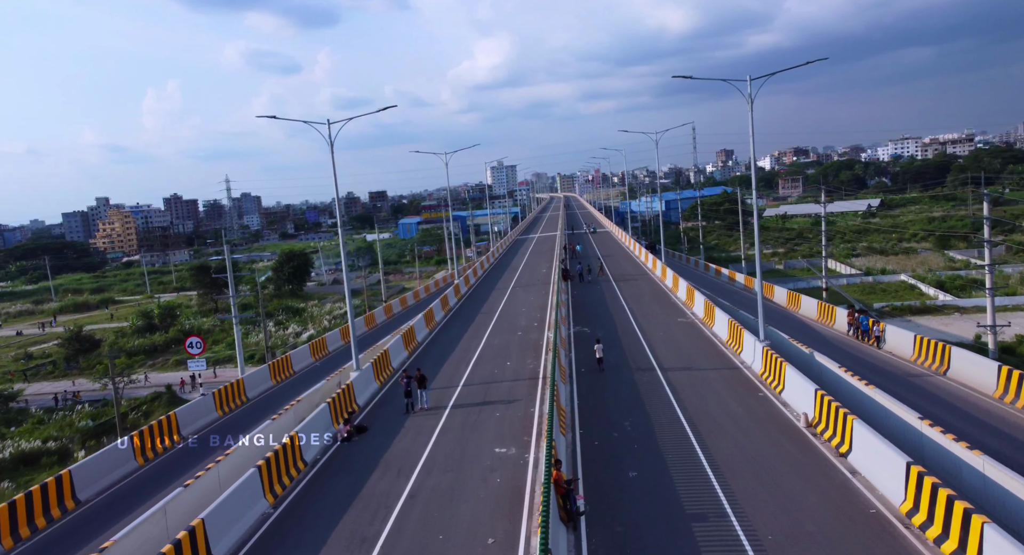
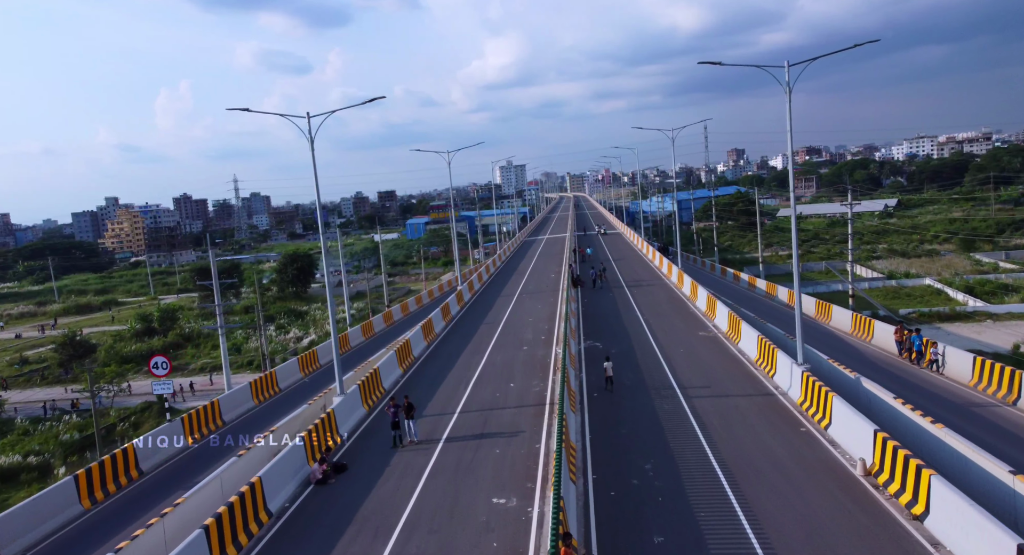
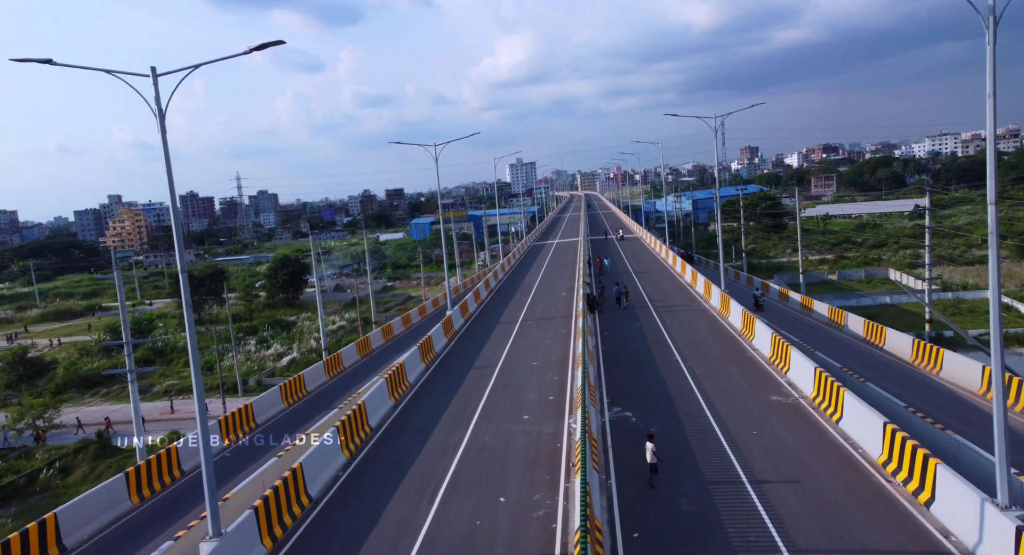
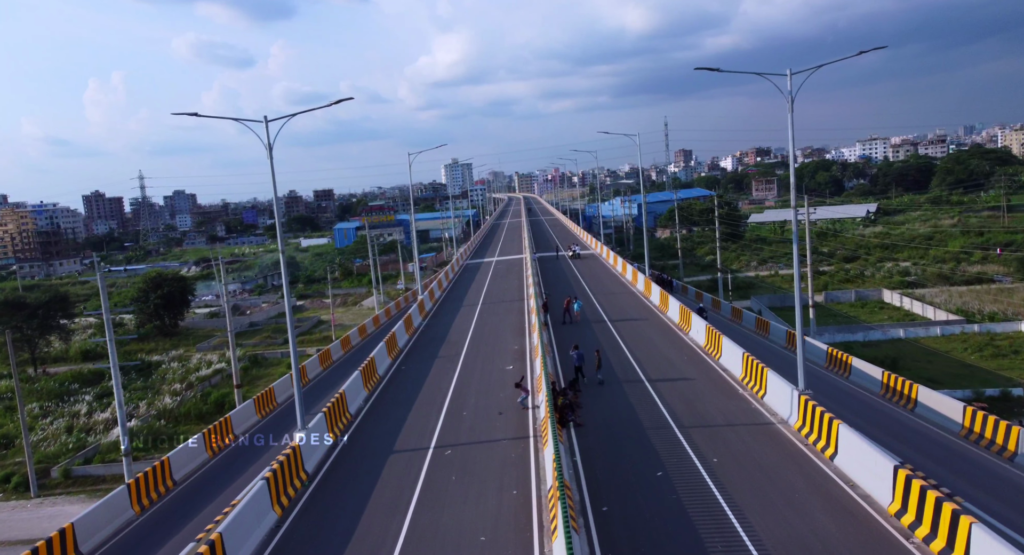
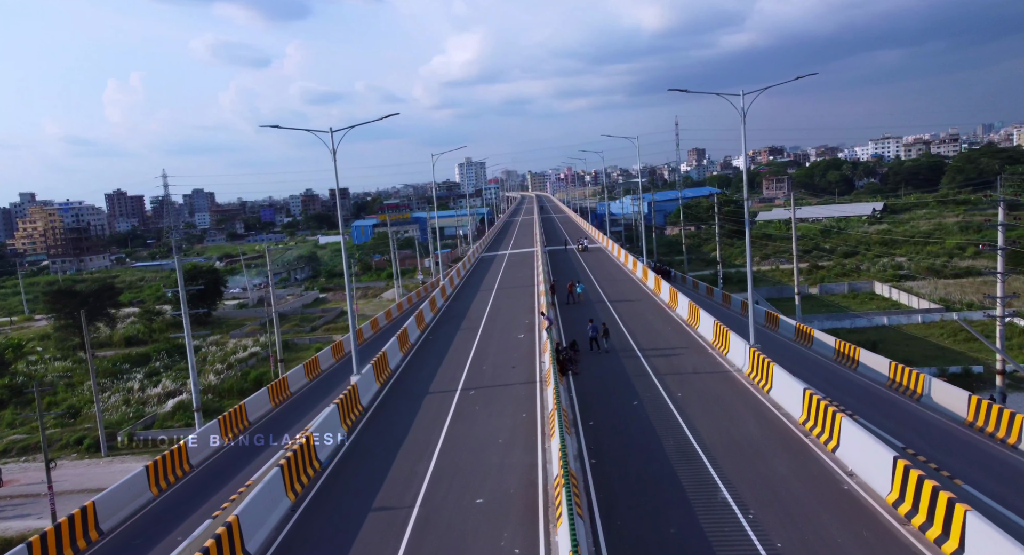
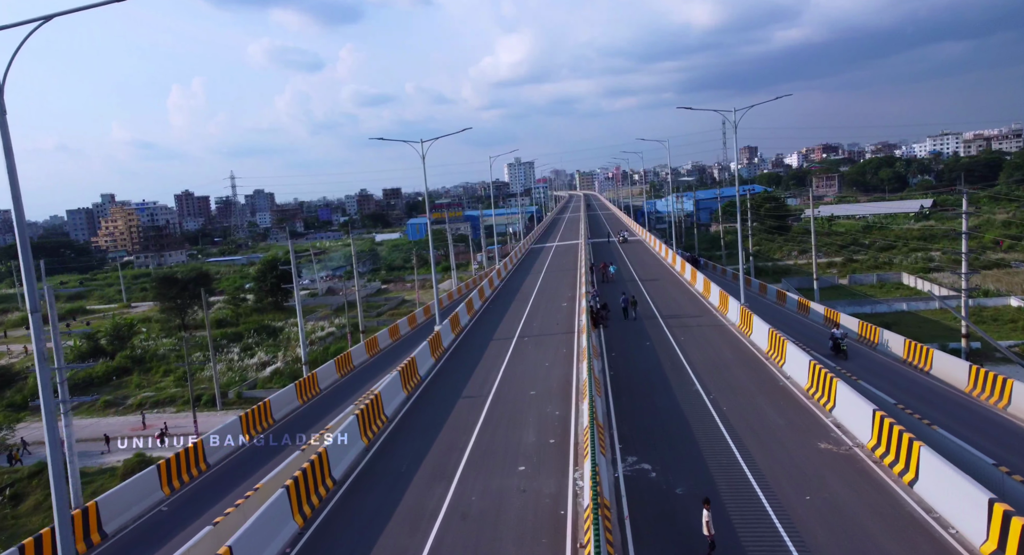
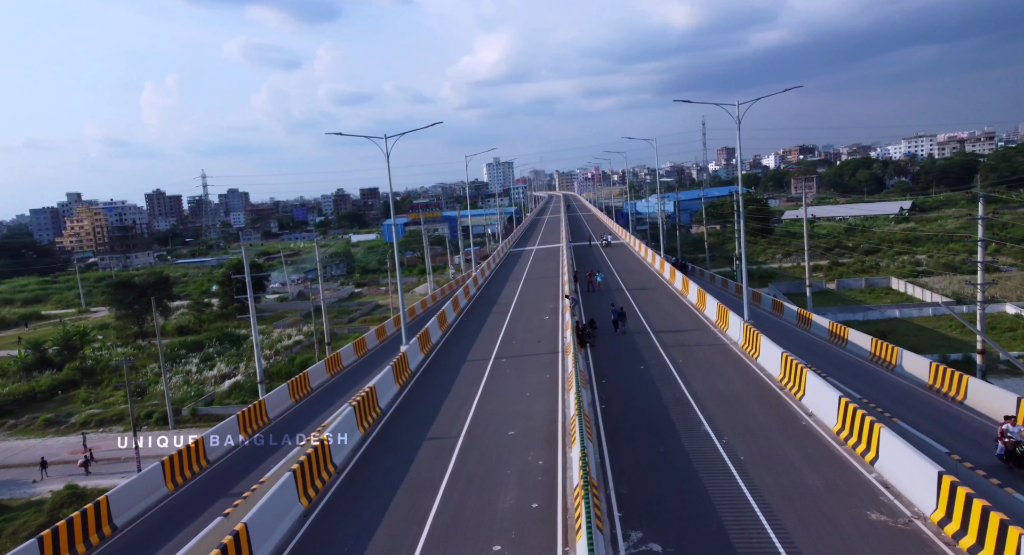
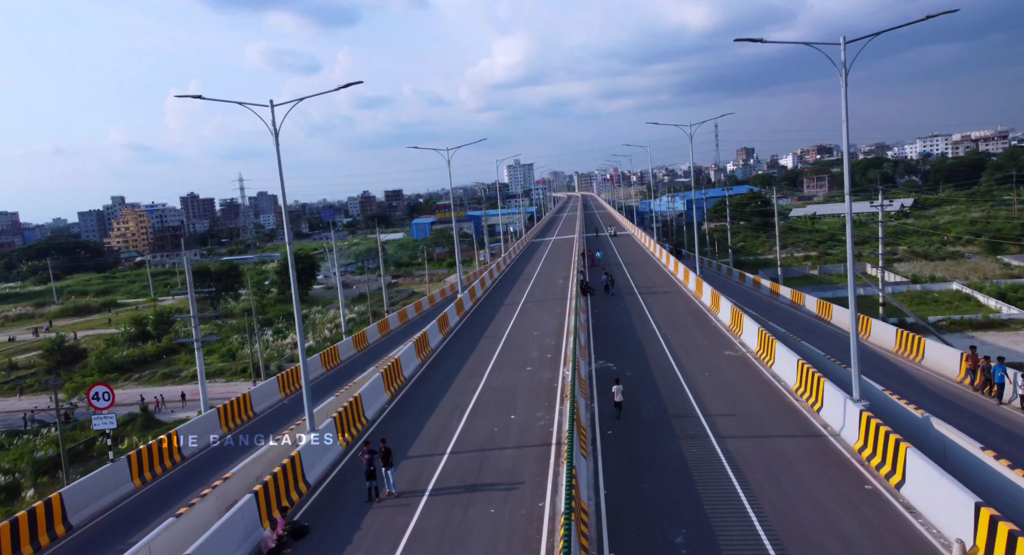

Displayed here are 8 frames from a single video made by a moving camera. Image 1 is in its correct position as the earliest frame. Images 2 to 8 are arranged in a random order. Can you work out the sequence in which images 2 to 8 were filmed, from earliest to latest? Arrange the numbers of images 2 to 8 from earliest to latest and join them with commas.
2, 8, 3, 6, 7, 5, 4
